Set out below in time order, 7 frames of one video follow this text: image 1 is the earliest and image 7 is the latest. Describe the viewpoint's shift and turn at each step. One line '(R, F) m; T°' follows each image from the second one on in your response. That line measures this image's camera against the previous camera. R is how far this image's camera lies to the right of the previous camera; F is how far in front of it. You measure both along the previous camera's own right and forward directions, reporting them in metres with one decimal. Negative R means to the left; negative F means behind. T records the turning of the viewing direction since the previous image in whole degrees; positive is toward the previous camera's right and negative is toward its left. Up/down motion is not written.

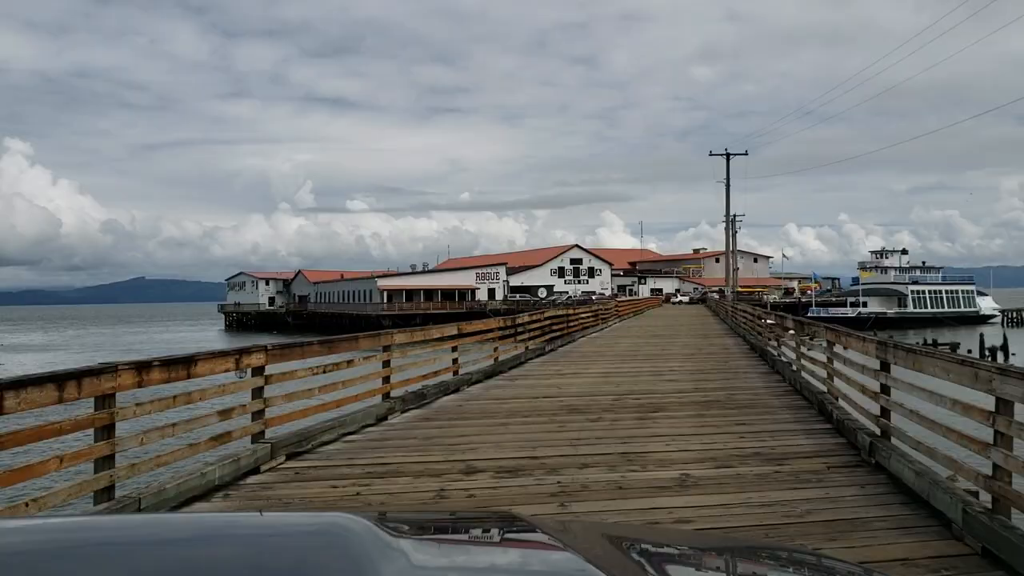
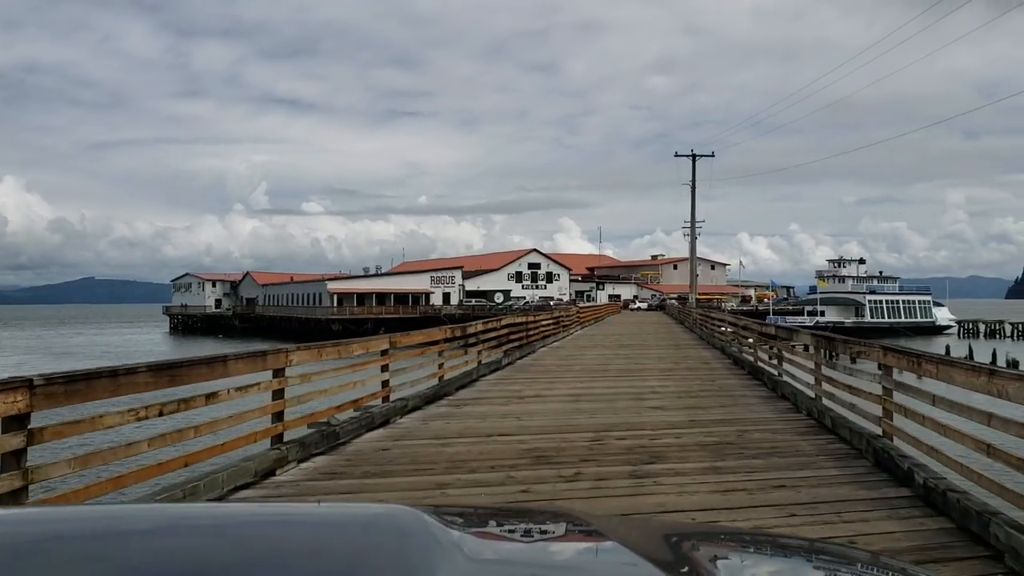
(0.0, +0.4) m; +4°
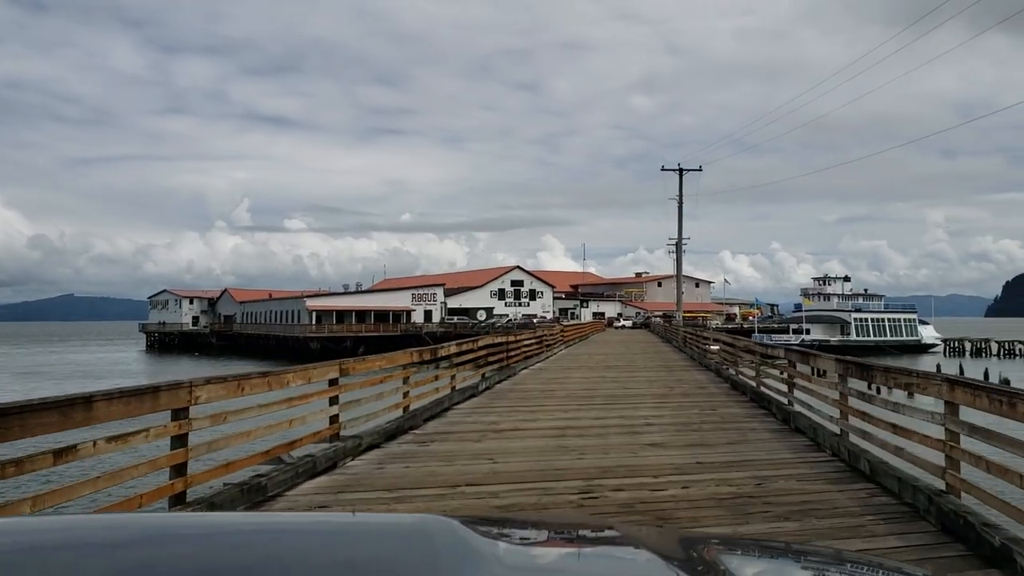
(0.0, +0.2) m; +1°
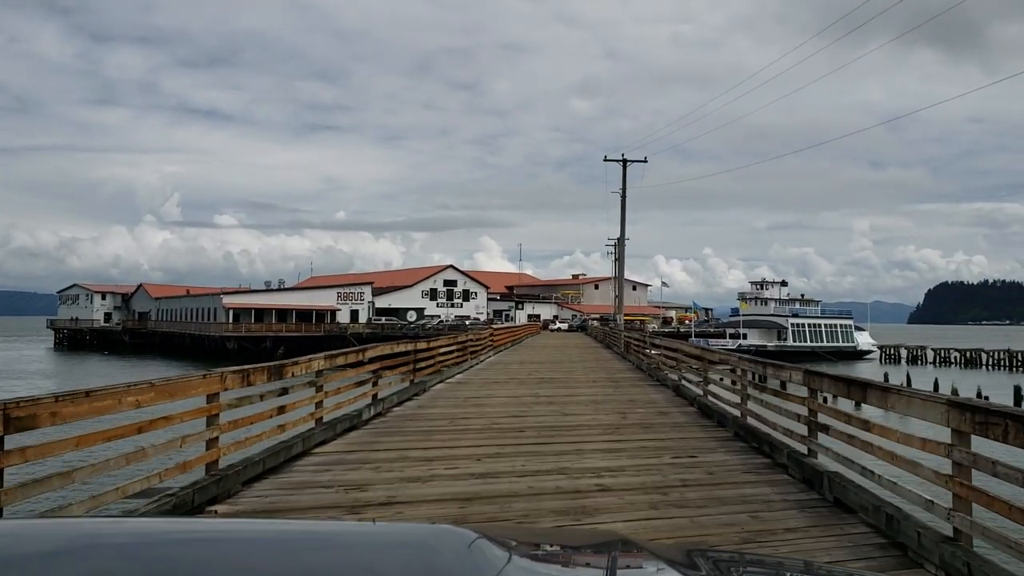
(+0.1, +0.6) m; +5°
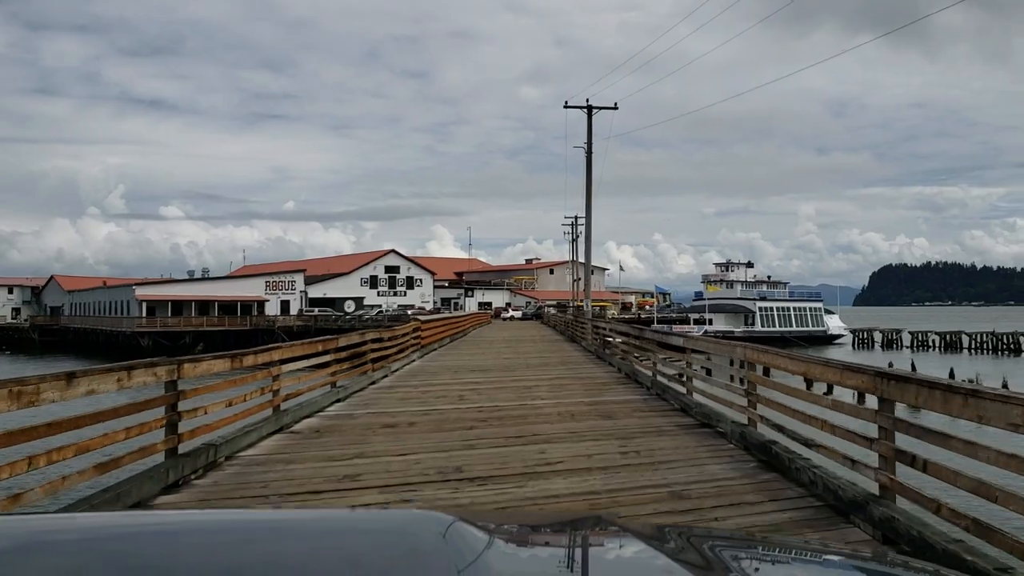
(+0.1, +1.2) m; +4°
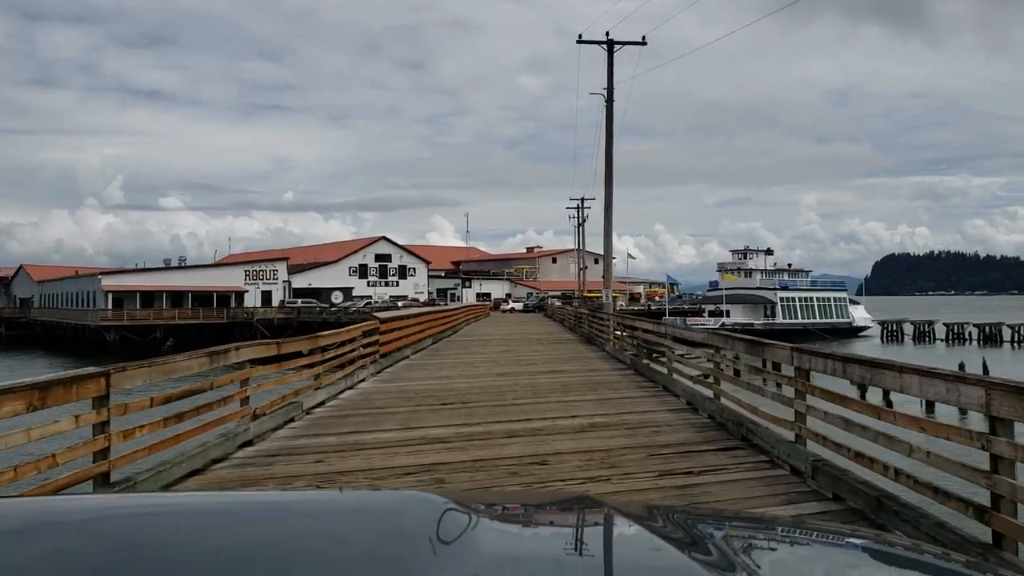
(0.0, +0.9) m; 0°
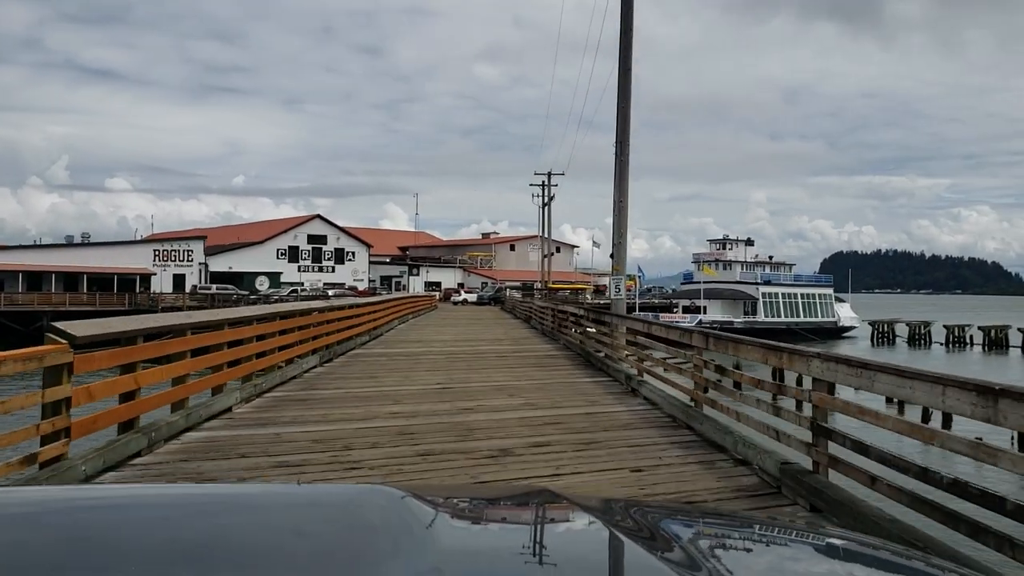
(0.0, +1.4) m; +4°
